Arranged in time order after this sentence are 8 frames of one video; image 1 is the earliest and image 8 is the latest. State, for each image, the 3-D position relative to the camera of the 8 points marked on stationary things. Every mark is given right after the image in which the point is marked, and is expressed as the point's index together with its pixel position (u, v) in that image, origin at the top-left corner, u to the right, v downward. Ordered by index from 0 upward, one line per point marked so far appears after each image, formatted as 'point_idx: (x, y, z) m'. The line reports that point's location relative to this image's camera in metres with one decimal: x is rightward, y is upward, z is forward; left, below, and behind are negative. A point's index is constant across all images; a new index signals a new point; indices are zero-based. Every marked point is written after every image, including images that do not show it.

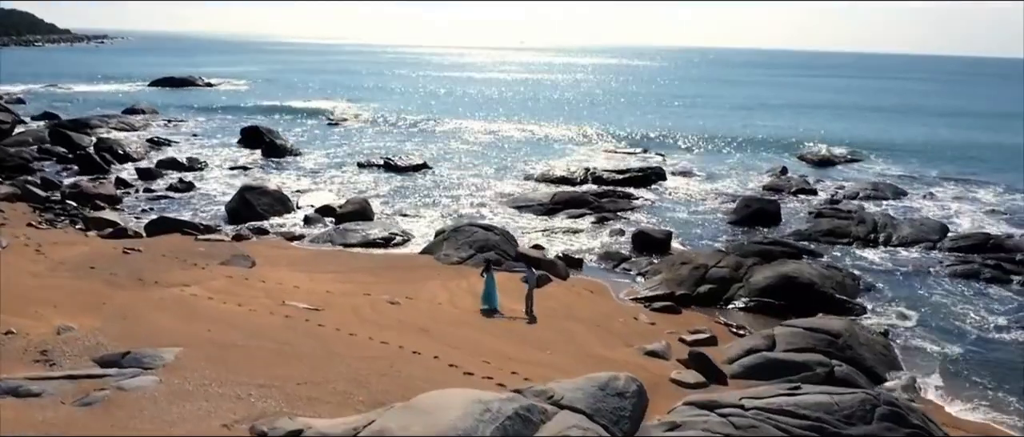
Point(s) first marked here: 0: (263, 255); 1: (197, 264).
0: (-6.1, -0.9, +19.4) m
1: (-7.0, -1.0, +17.6) m
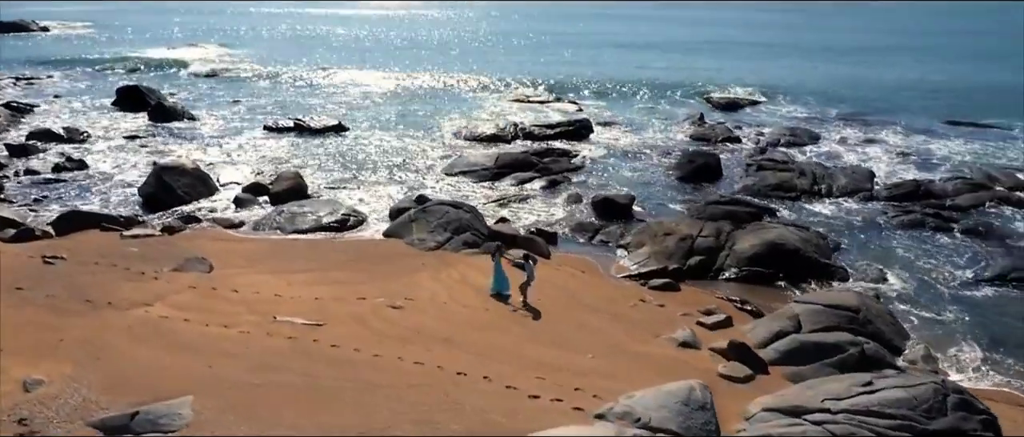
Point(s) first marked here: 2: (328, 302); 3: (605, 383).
0: (-6.5, -0.7, +17.2) m
1: (-7.0, -1.1, +15.3) m
2: (-3.3, -1.5, +14.2) m
3: (+1.4, -2.4, +11.5) m
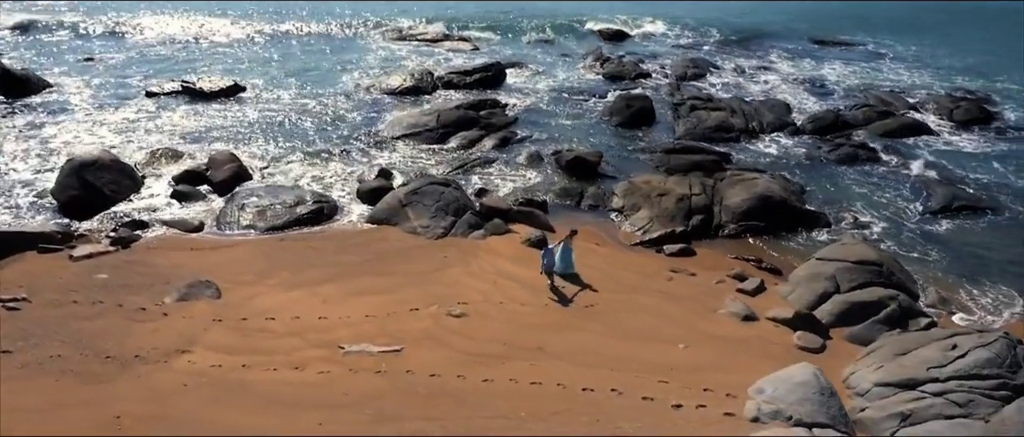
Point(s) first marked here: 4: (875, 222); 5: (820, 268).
0: (-6.0, -1.0, +15.2) m
1: (-6.0, -1.5, +13.2) m
2: (-2.1, -1.7, +13.1) m
3: (+3.1, -2.4, +11.7) m
4: (+8.6, -0.1, +18.8) m
5: (+6.0, -1.0, +15.2) m
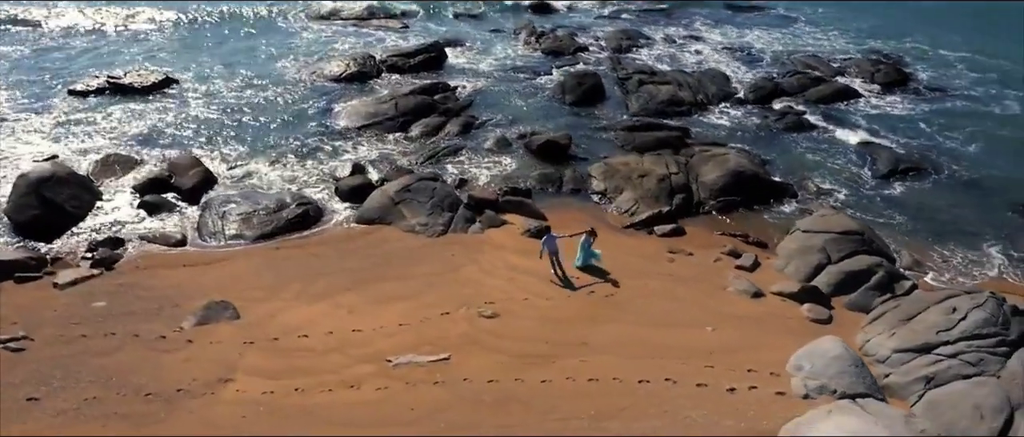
0: (-5.7, -1.3, +14.6) m
1: (-5.4, -1.9, +12.7) m
2: (-1.5, -1.8, +13.1) m
3: (+3.9, -2.2, +12.4) m
4: (+8.2, +0.7, +20.1) m
5: (+6.1, -0.5, +16.2) m
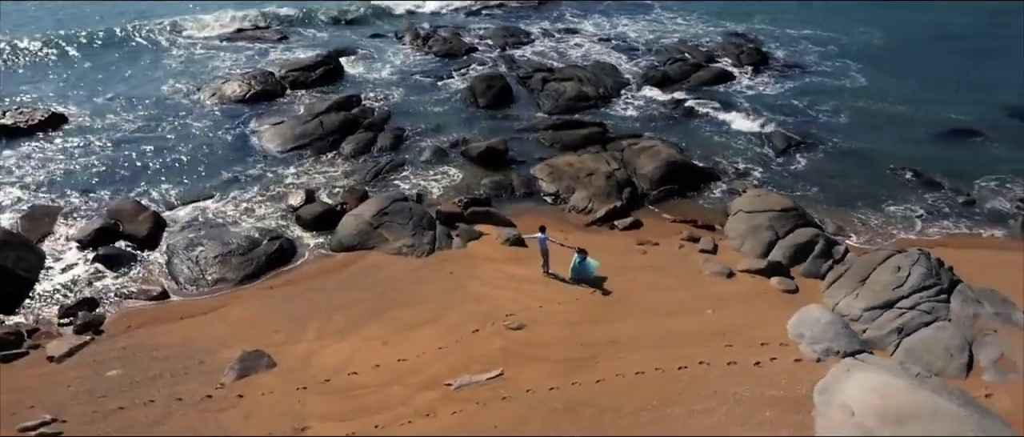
0: (-5.4, -2.2, +14.3) m
1: (-4.6, -2.8, +12.5) m
2: (-0.9, -2.3, +13.8) m
3: (+4.5, -2.1, +14.2) m
4: (+6.8, +1.4, +22.5) m
5: (+5.7, 0.0, +18.4) m
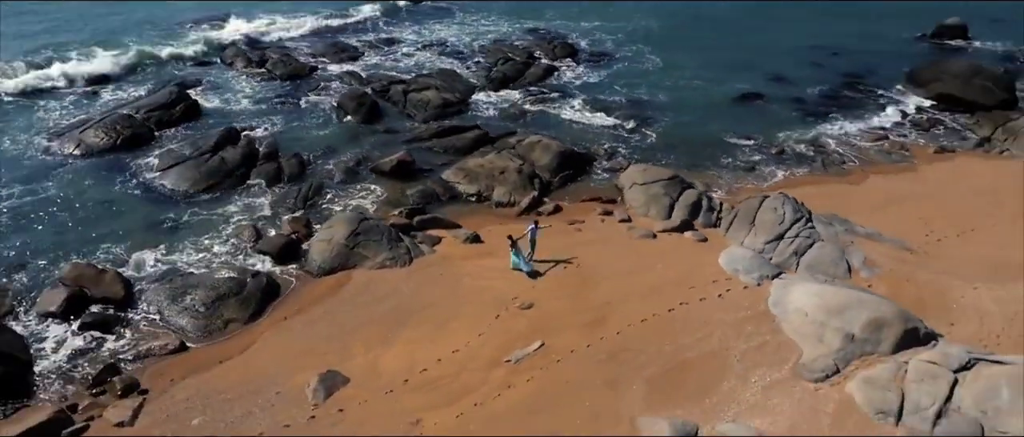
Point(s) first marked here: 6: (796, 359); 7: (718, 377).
0: (-4.7, -3.0, +15.4) m
1: (-3.4, -3.4, +14.0) m
2: (-0.4, -2.3, +16.3) m
3: (+4.5, -1.3, +18.4) m
4: (+3.5, +2.4, +26.9) m
5: (+4.0, +0.8, +22.7) m
6: (+5.4, -2.7, +15.0) m
7: (+3.8, -2.9, +14.7) m
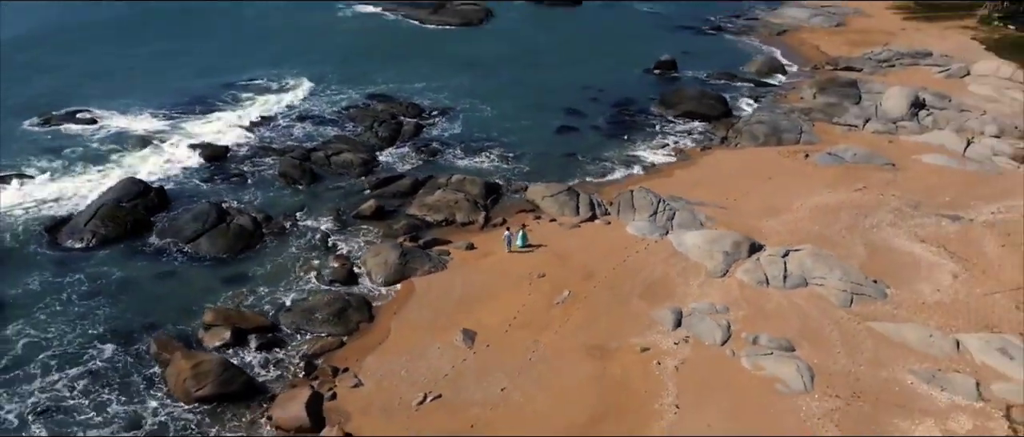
0: (-2.8, -3.7, +23.6) m
1: (-1.0, -3.8, +22.8) m
2: (+0.8, -2.4, +26.0) m
3: (+4.3, -0.8, +29.8) m
4: (-0.2, +2.0, +37.4) m
5: (+2.0, +0.9, +33.6) m
6: (+6.6, -1.7, +26.8) m
7: (+5.3, -2.2, +26.0) m
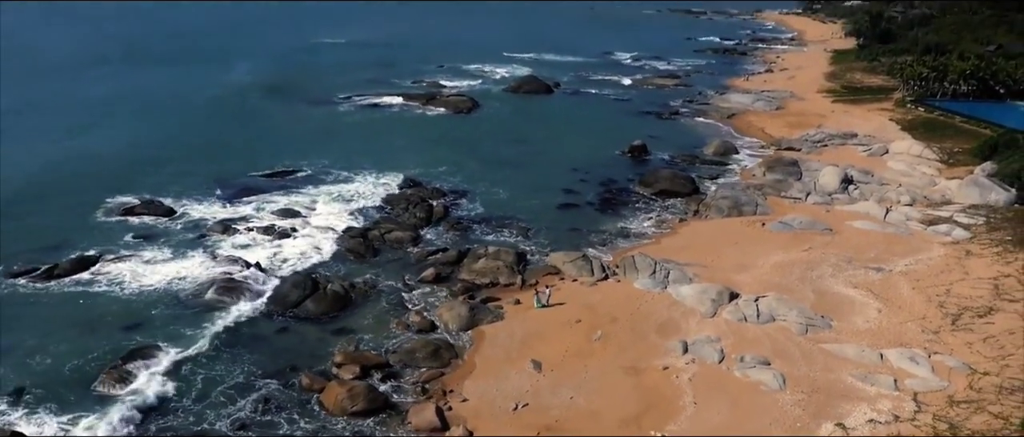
0: (-0.5, -6.2, +32.2) m
1: (+1.3, -6.2, +31.5) m
2: (+2.9, -5.1, +34.9) m
3: (+6.1, -3.7, +39.0) m
4: (+1.1, -1.7, +46.5) m
5: (+3.5, -2.4, +42.8) m
6: (+8.6, -4.3, +36.1) m
7: (+7.4, -4.7, +35.2) m
